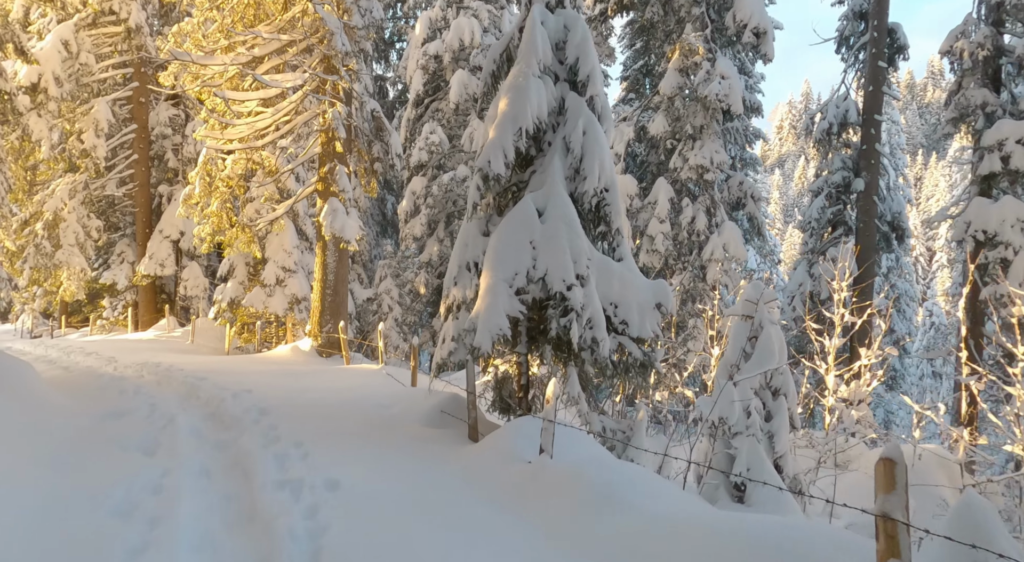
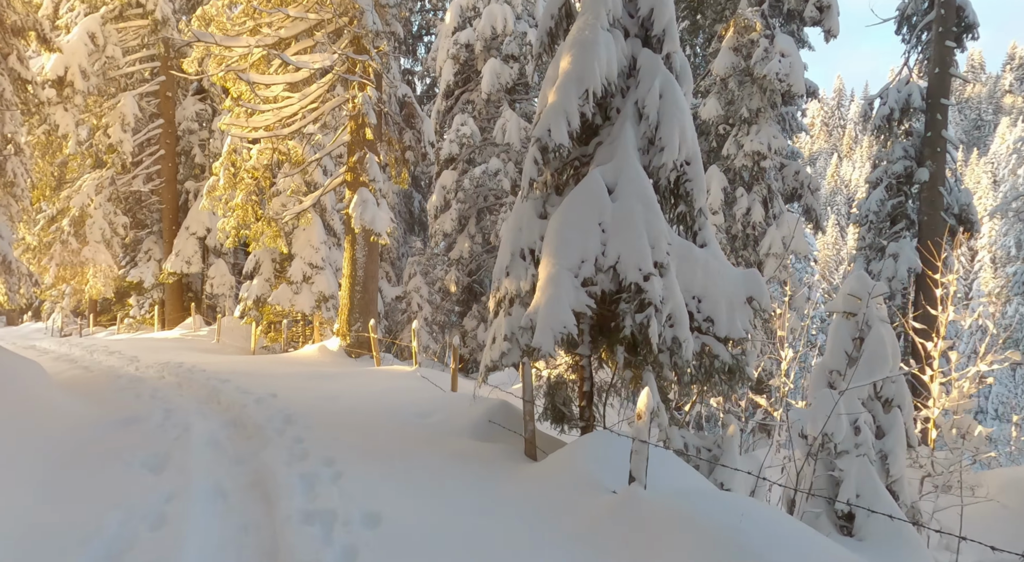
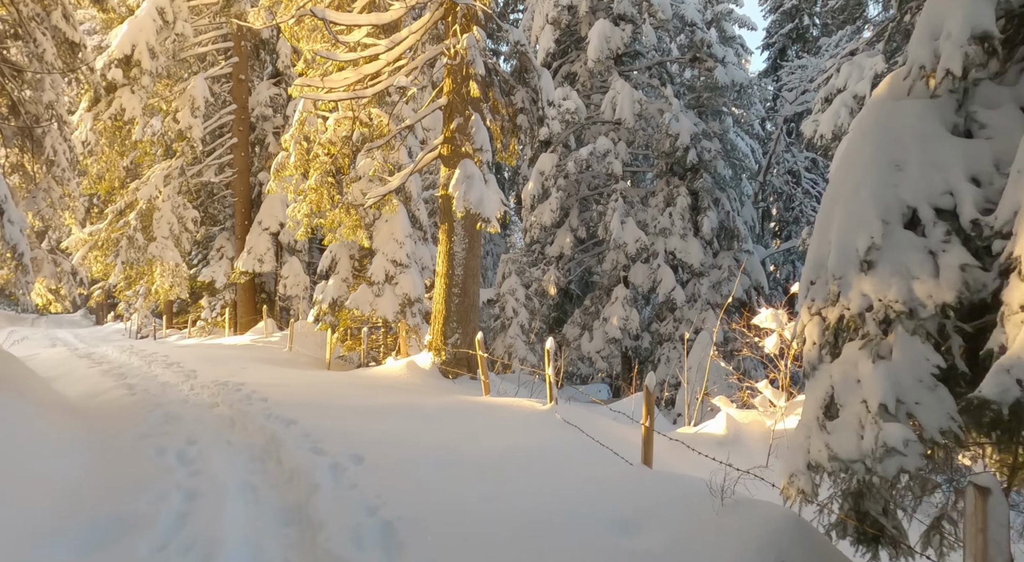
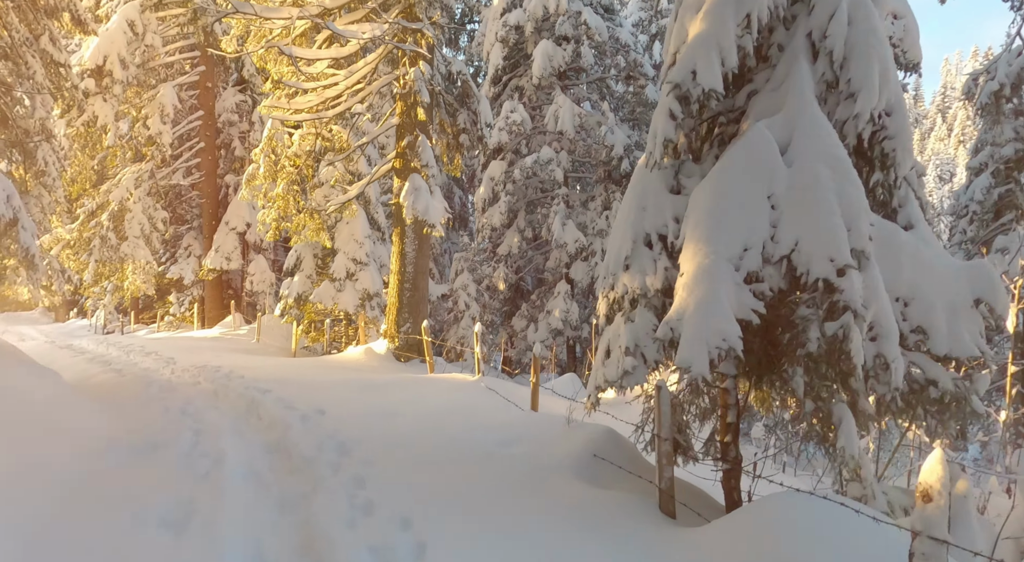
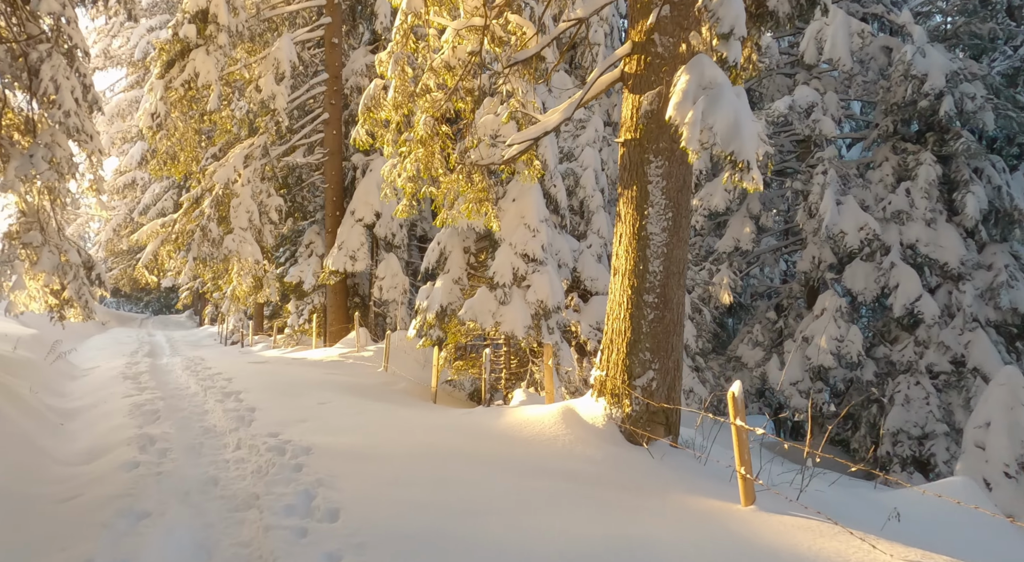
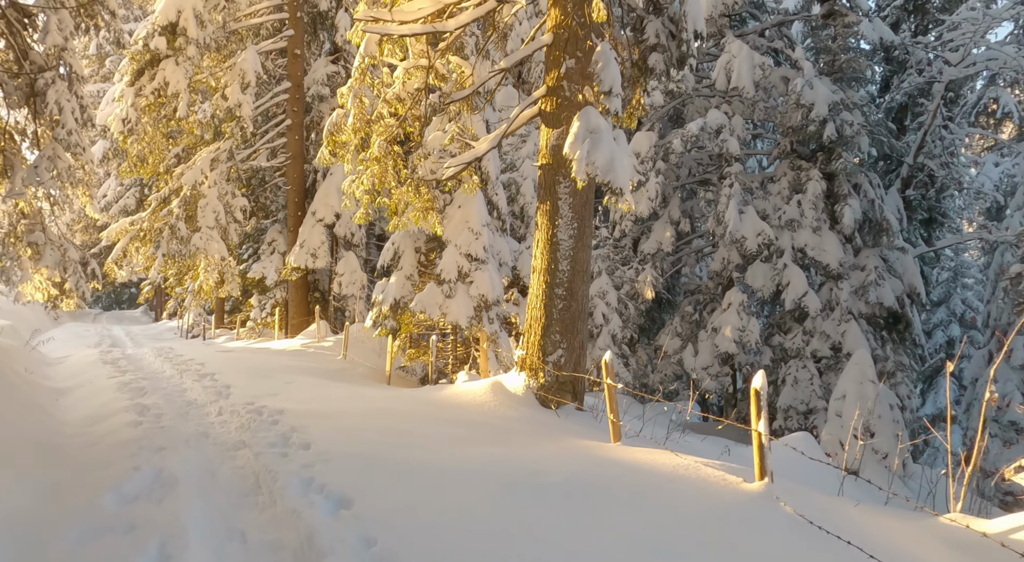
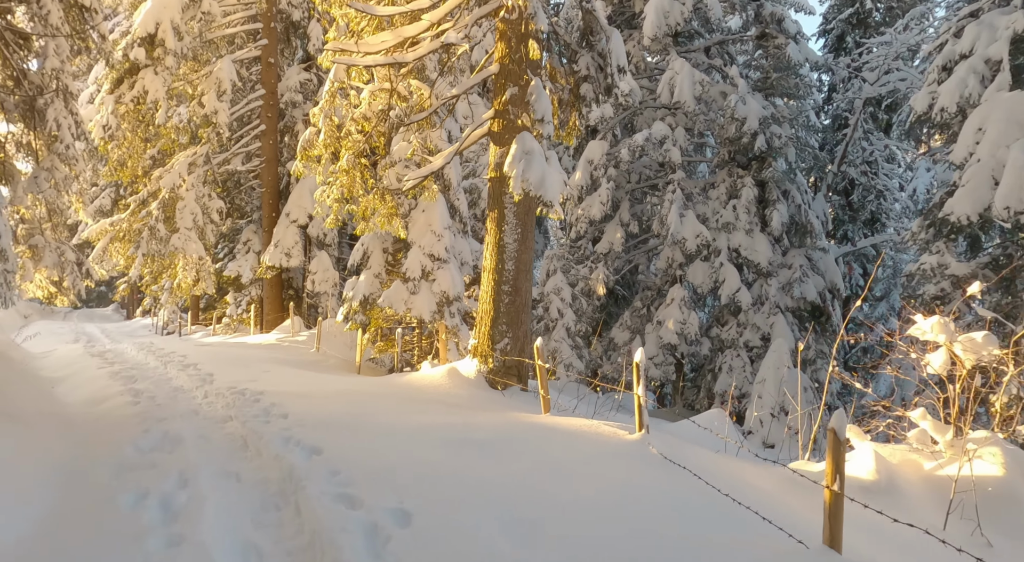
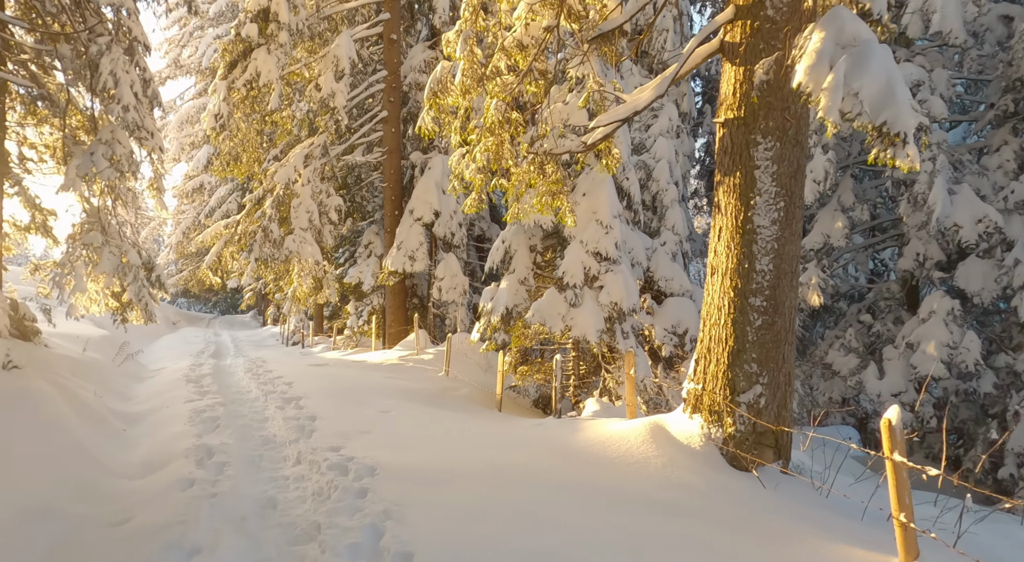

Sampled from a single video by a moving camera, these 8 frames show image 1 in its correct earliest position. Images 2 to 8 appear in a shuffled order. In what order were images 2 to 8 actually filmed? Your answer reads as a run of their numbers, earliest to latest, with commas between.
2, 4, 3, 7, 6, 5, 8
